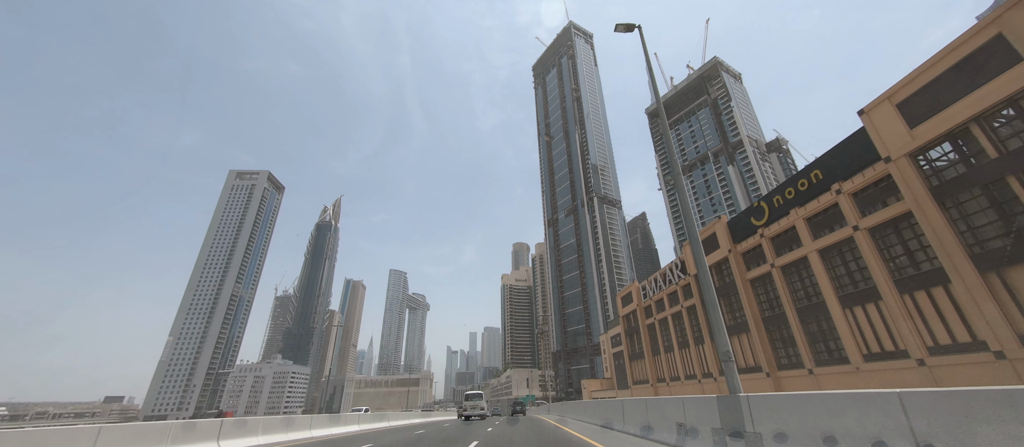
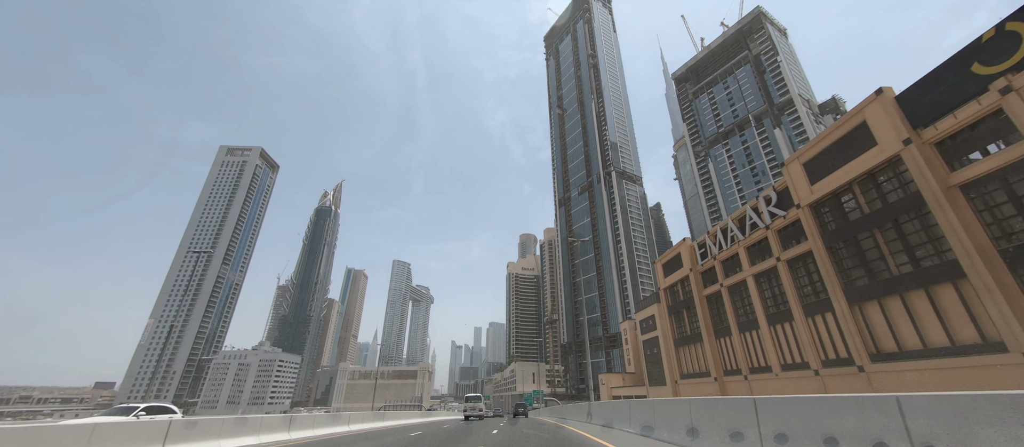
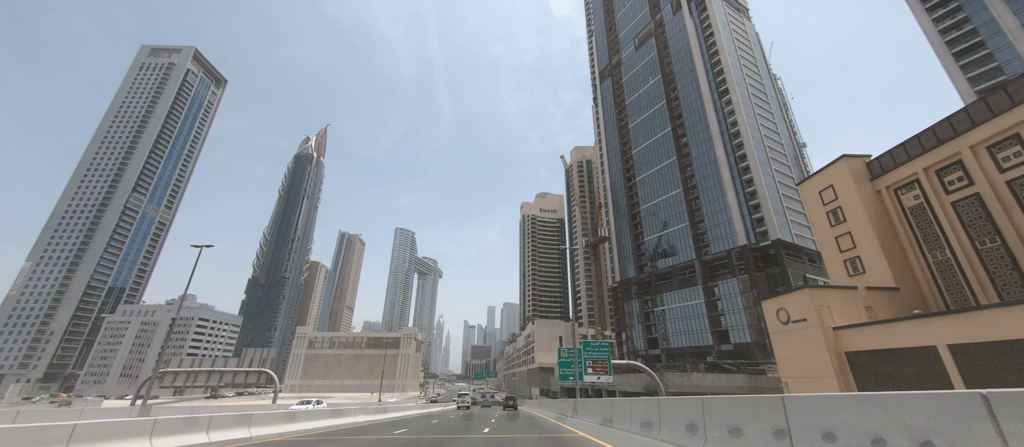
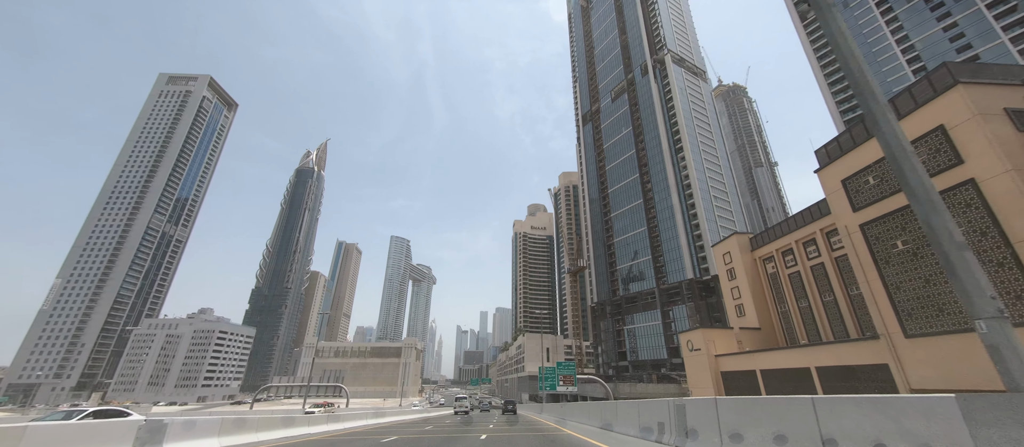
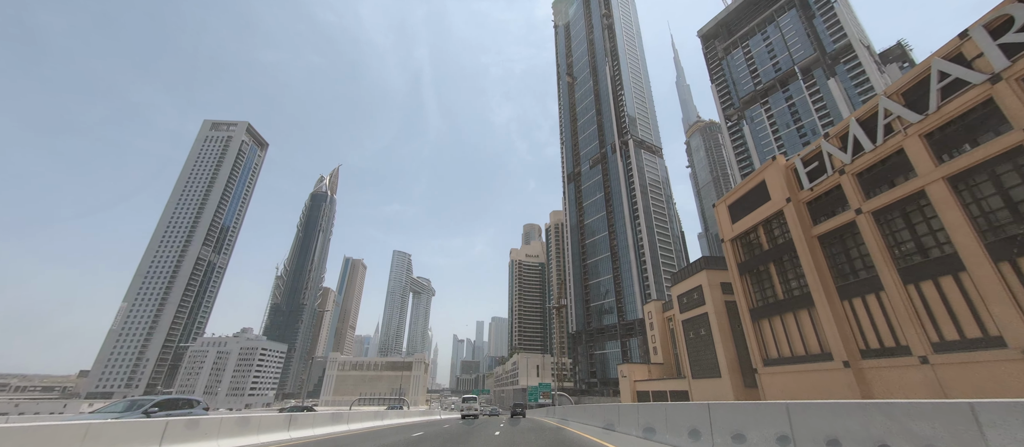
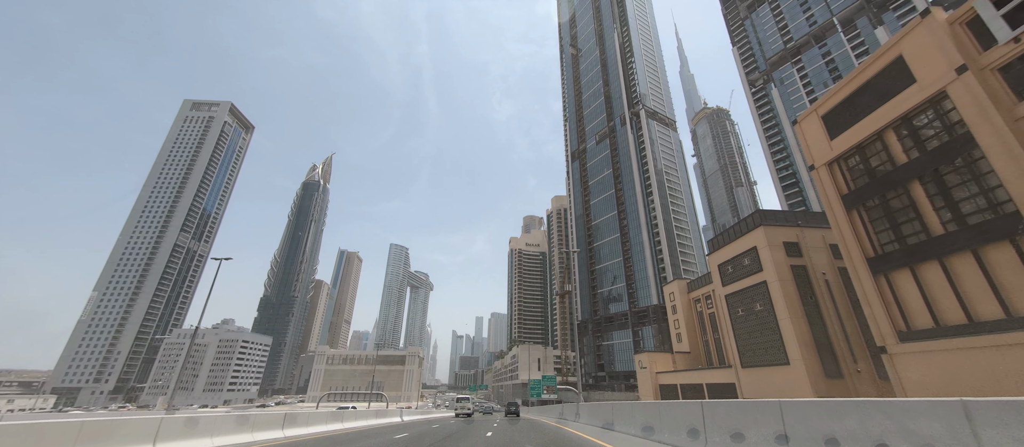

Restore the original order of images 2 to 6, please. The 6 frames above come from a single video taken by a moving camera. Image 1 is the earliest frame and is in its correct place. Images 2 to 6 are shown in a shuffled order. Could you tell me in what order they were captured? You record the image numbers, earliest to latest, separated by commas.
2, 5, 6, 4, 3
